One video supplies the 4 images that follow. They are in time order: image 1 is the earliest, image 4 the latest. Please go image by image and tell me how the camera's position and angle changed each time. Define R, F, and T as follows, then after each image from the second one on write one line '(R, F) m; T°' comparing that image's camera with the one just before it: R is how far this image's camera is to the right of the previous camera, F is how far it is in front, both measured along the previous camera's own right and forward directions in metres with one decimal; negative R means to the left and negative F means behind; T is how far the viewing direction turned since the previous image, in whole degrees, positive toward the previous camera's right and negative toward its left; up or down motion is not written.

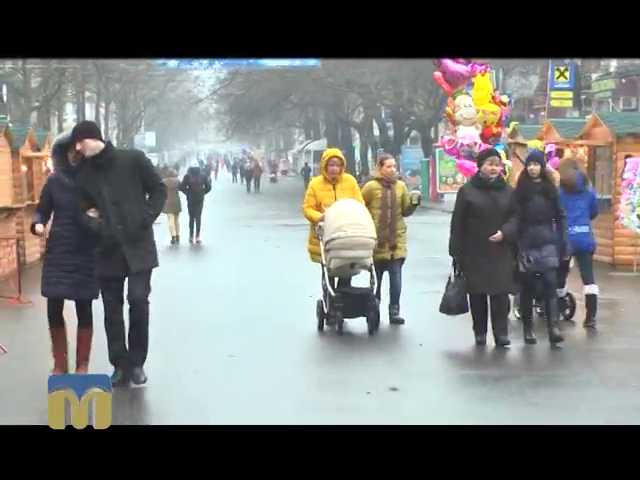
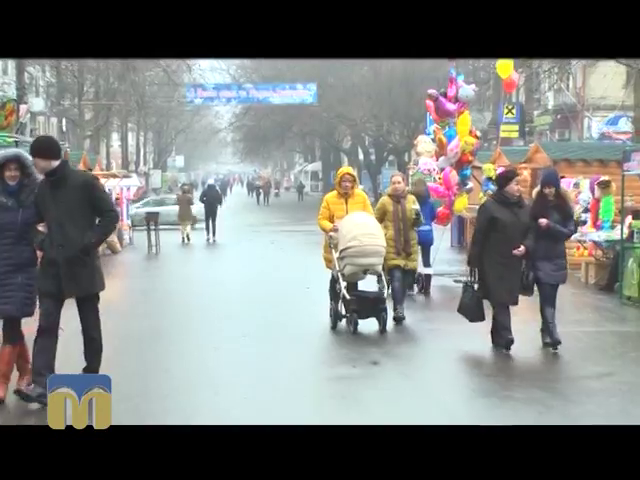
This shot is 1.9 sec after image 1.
(-0.4, -1.5) m; +3°
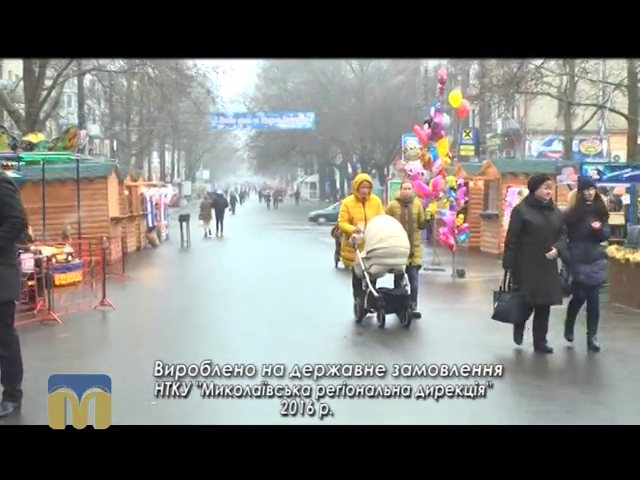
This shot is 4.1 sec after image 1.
(-0.6, -2.0) m; +3°
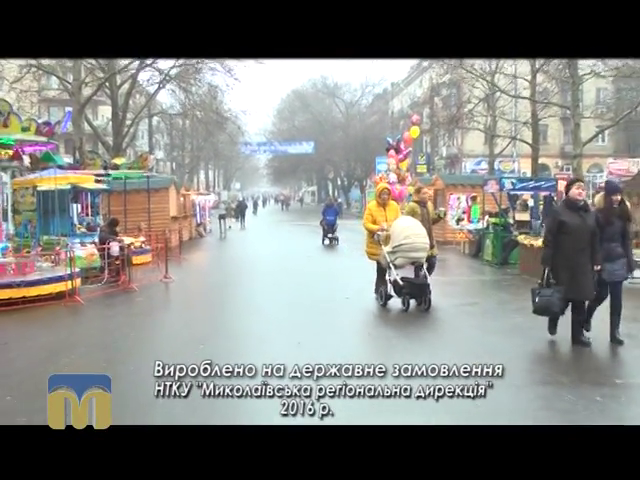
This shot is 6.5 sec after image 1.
(-1.7, -3.8) m; +7°
